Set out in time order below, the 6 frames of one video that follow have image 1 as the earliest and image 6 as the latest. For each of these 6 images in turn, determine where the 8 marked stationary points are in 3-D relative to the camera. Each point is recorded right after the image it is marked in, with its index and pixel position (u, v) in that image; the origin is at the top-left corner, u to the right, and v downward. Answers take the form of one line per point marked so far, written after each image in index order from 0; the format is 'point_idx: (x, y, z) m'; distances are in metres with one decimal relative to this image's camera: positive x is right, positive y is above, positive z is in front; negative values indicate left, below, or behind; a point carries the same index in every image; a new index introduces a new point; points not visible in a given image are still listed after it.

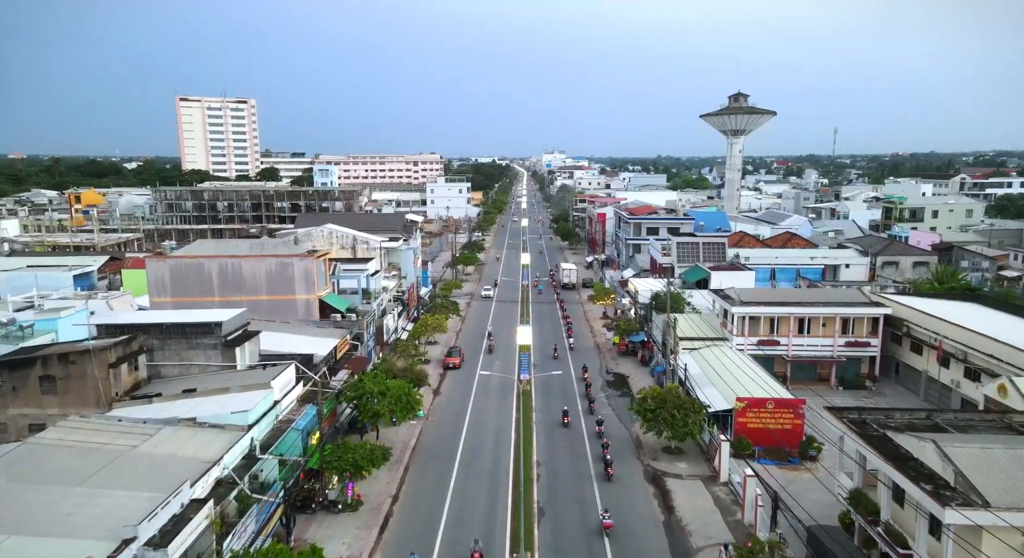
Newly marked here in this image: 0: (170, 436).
0: (-9.6, -4.4, +17.7) m
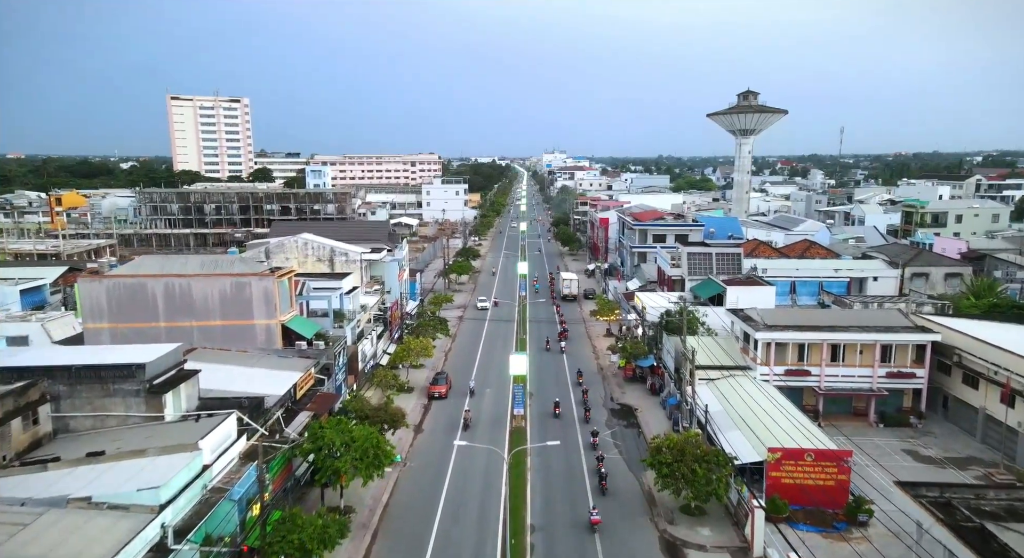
0: (-10.0, -5.3, +13.6) m
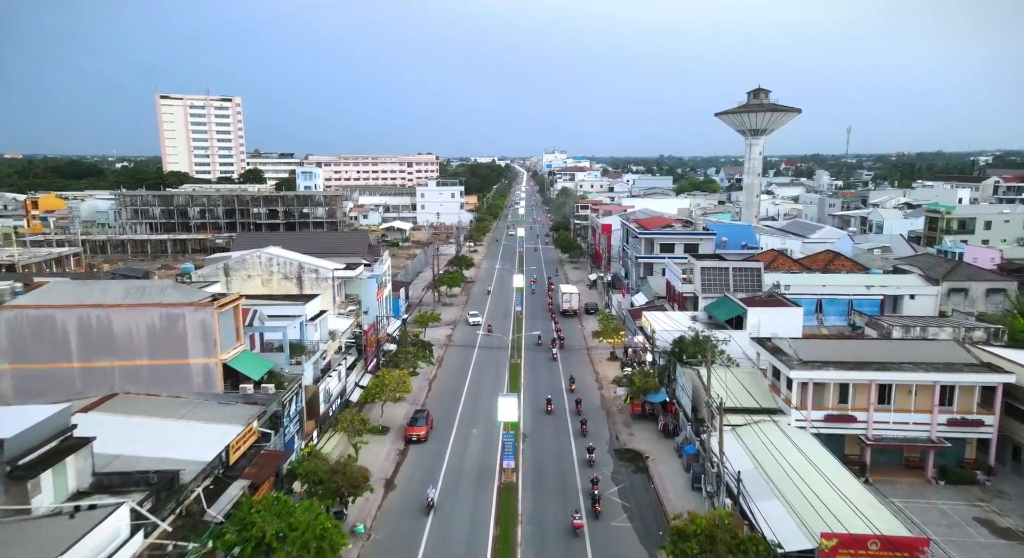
0: (-10.4, -6.4, +9.1) m
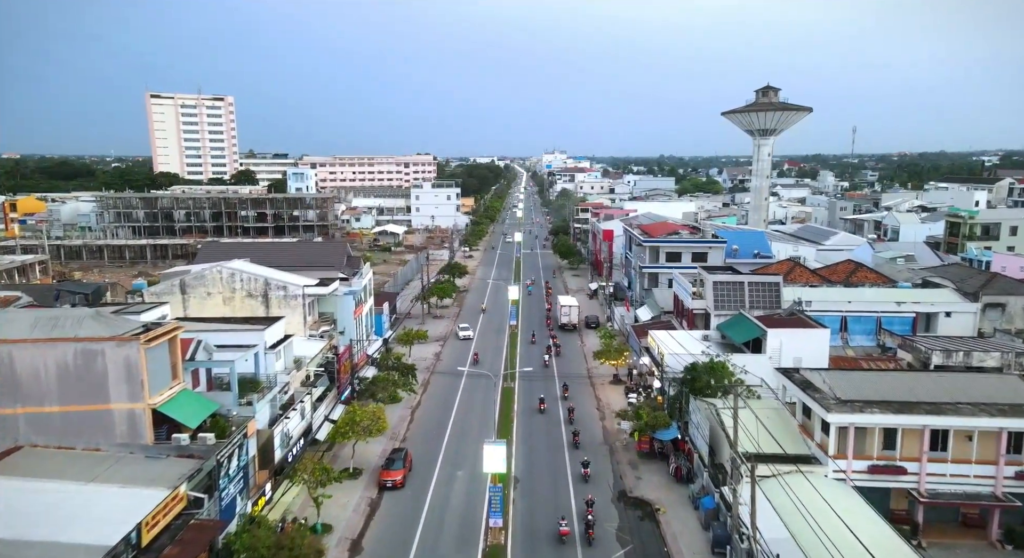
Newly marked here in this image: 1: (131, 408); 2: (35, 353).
0: (-10.8, -7.2, +5.4) m
1: (-11.0, -3.7, +18.4) m
2: (-13.6, -2.1, +17.9) m
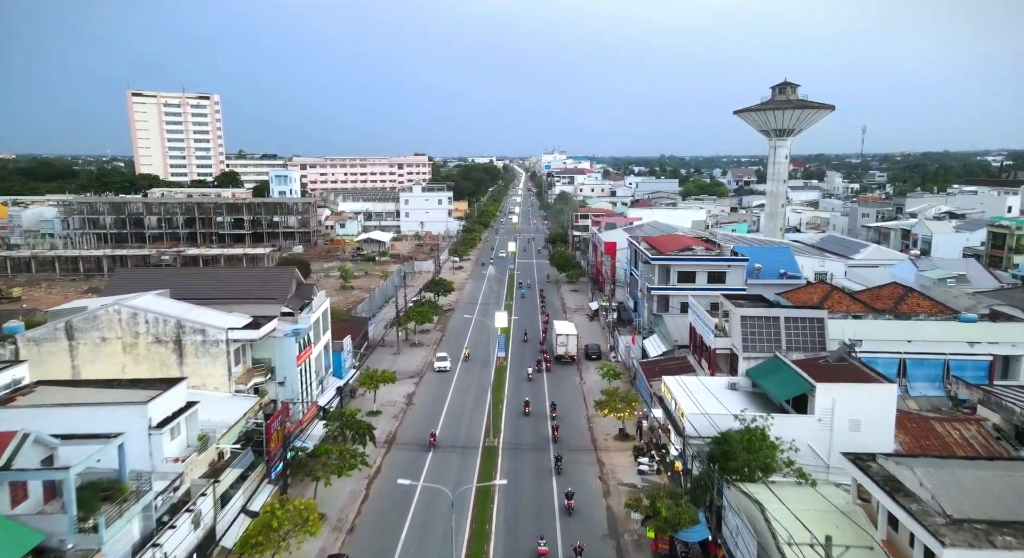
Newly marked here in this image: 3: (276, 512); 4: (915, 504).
0: (-11.6, -8.8, -1.1) m
1: (-11.8, -5.3, +11.9) m
2: (-14.3, -3.7, +11.4) m
3: (-7.1, -7.0, +19.4) m
4: (+10.1, -5.5, +16.0) m
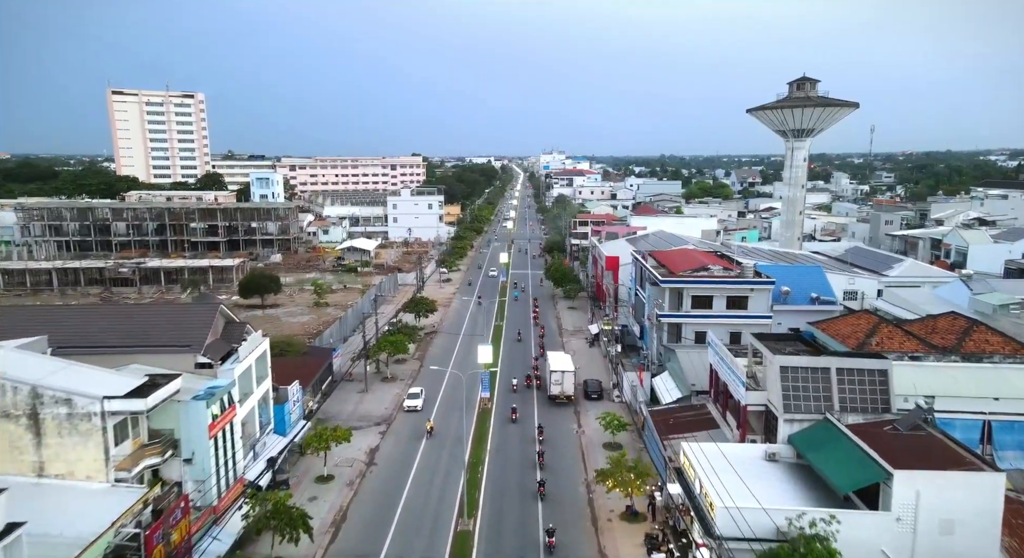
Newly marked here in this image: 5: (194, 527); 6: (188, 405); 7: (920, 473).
0: (-12.3, -10.3, -7.2) m
1: (-12.5, -6.8, +5.8) m
2: (-15.1, -5.1, +5.4) m
3: (-7.9, -8.5, +13.3) m
4: (+9.4, -7.0, +9.9) m
5: (-9.5, -7.2, +19.3) m
6: (-10.3, -4.0, +20.0) m
7: (+11.3, -5.5, +17.3) m
